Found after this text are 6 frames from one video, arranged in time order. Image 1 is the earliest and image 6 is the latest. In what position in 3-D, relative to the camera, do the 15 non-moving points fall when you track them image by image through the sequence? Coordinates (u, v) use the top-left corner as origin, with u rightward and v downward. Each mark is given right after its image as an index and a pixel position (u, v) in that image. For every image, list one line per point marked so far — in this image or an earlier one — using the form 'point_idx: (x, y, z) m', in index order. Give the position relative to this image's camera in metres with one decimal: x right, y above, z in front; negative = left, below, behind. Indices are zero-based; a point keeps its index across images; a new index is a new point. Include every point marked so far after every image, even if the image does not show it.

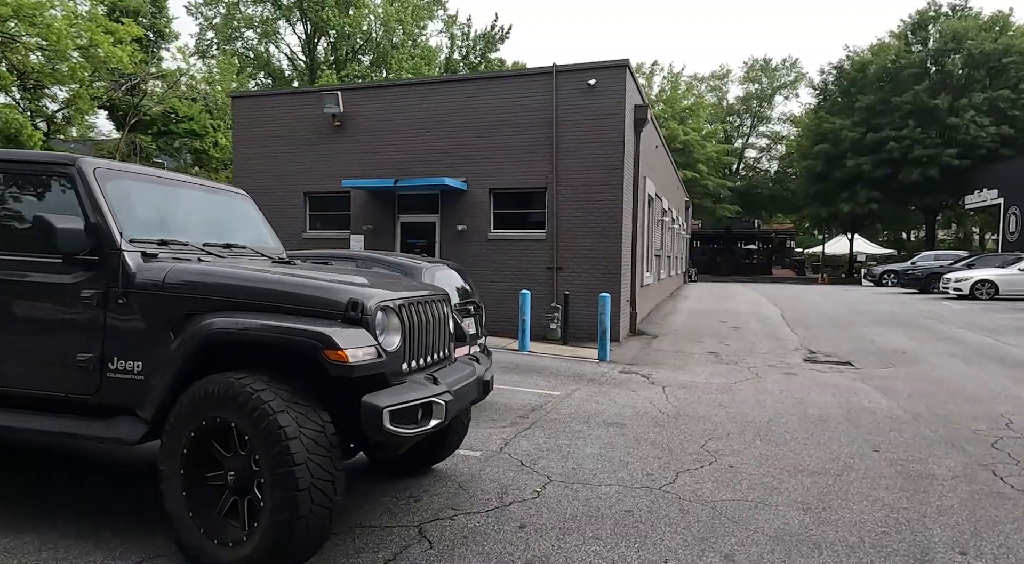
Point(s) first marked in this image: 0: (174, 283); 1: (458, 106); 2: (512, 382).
0: (-1.7, 0.0, +3.4) m
1: (-1.1, +3.4, +13.2) m
2: (0.0, -1.2, +8.5) m
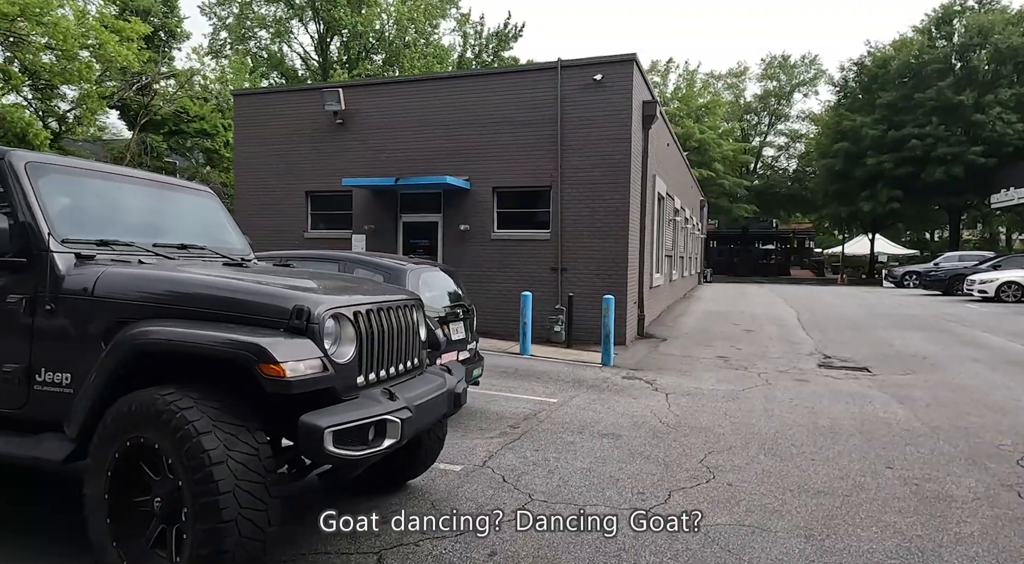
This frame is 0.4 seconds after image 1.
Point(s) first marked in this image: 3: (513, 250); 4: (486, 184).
0: (-1.9, 0.0, +3.1) m
1: (-1.0, +3.4, +12.9) m
2: (0.0, -1.3, +8.2) m
3: (0.0, +0.6, +12.6) m
4: (-0.5, +1.8, +12.8) m
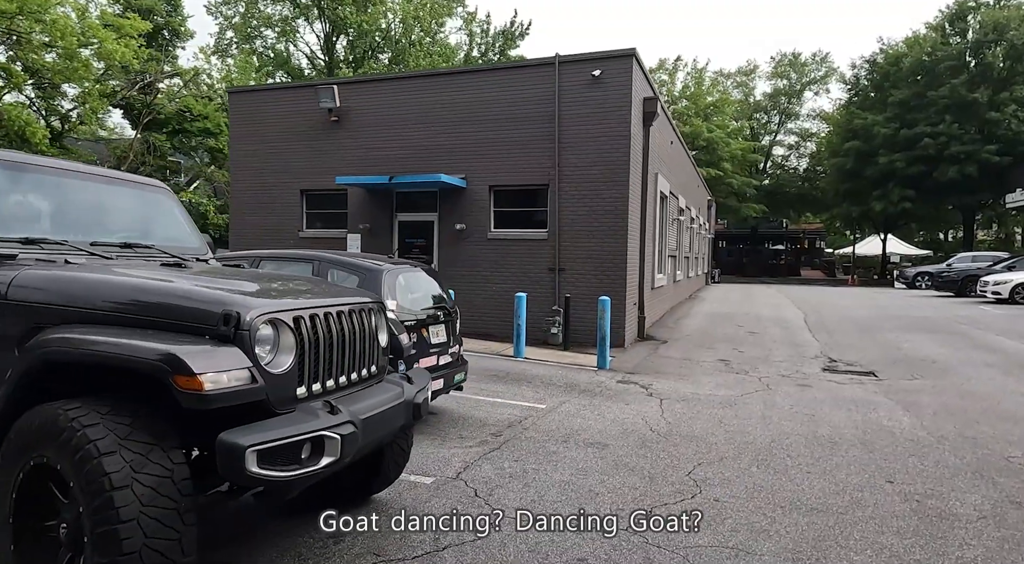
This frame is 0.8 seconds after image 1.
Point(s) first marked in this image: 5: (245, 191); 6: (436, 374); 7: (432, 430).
0: (-2.1, 0.0, +2.9) m
1: (-1.0, +3.4, +12.7) m
2: (-0.2, -1.3, +7.9) m
3: (-0.1, +0.6, +12.3) m
4: (-0.6, +1.8, +12.5) m
5: (-5.6, +1.9, +14.2) m
6: (-0.7, -0.8, +6.0) m
7: (-0.7, -1.3, +6.0) m
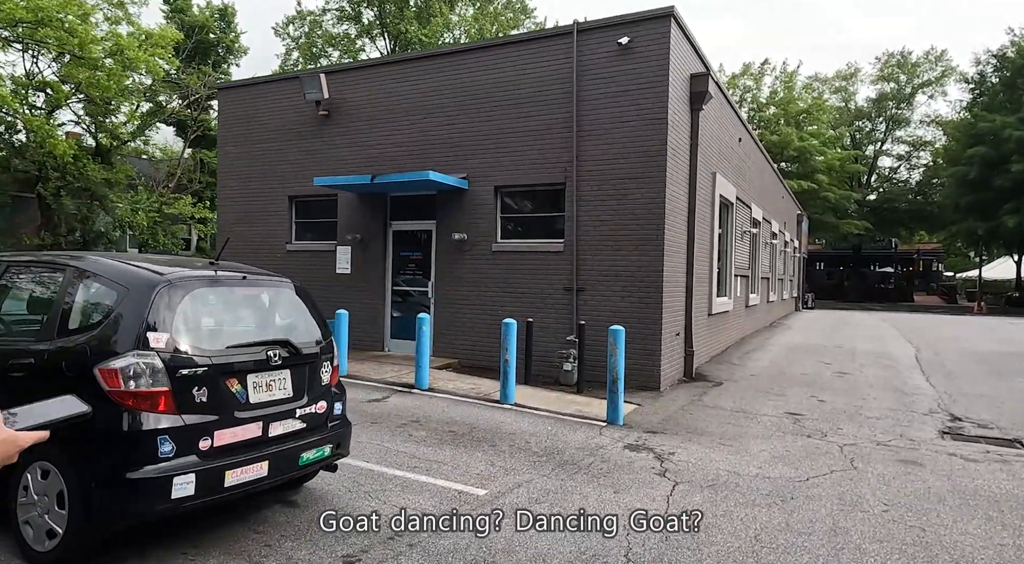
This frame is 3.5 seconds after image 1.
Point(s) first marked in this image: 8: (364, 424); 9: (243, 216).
0: (-3.2, 0.0, +0.8) m
1: (-0.8, +3.0, +10.4) m
2: (-0.6, -1.5, +5.4) m
3: (+0.1, +0.2, +9.9) m
4: (-0.4, +1.5, +10.2) m
5: (-5.2, +1.5, +12.5) m
6: (-1.4, -0.9, +3.6) m
7: (-1.4, -1.4, +3.7) m
8: (-1.4, -1.4, +6.4) m
9: (-4.9, +1.2, +12.4) m
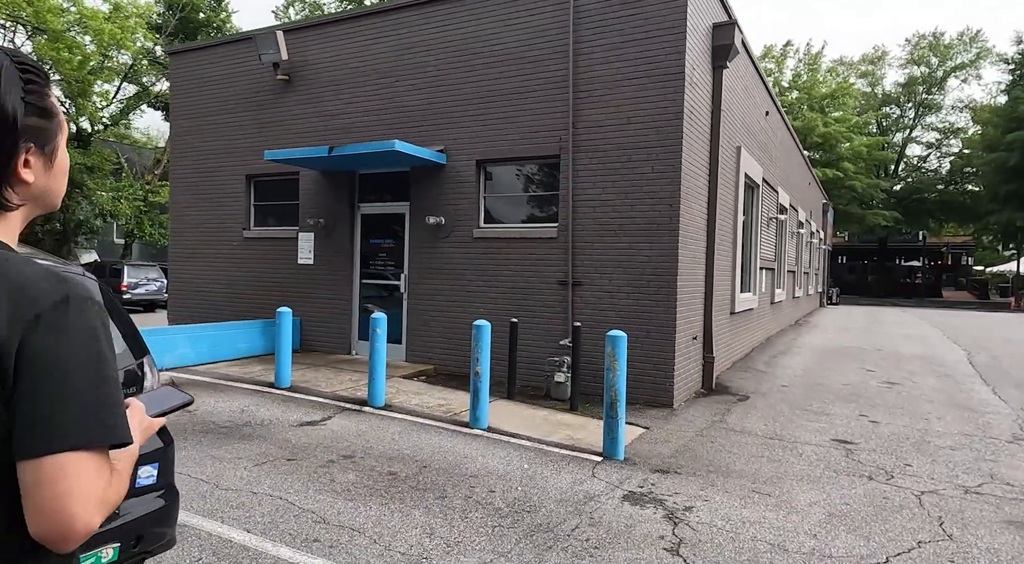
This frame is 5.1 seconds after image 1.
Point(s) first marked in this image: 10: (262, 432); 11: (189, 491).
0: (-3.6, 0.0, -0.8) m
1: (-1.0, +3.1, +8.8) m
2: (-0.9, -1.4, +3.8) m
3: (-0.1, +0.3, +8.2) m
4: (-0.6, +1.6, +8.6) m
5: (-5.3, +1.6, +11.0) m
6: (-1.7, -0.9, +2.1) m
7: (-1.8, -1.4, +2.1) m
8: (-1.7, -1.3, +4.8) m
9: (-5.0, +1.3, +10.9) m
10: (-2.1, -1.2, +5.6) m
11: (-2.0, -1.3, +4.2) m
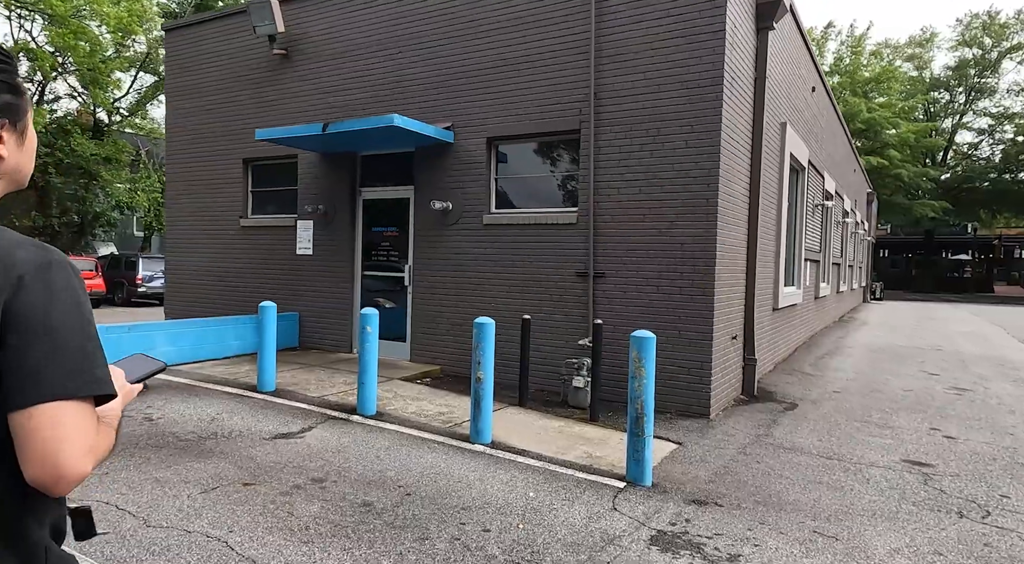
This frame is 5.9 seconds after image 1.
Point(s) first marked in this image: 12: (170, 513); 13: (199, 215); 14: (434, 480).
0: (-3.8, 0.0, -1.5) m
1: (-0.8, +3.2, +7.9) m
2: (-1.0, -1.3, +3.0) m
3: (+0.1, +0.4, +7.3) m
4: (-0.4, +1.7, +7.7) m
5: (-5.0, +1.8, +10.3) m
6: (-1.8, -0.8, +1.2) m
7: (-1.9, -1.3, +1.3) m
8: (-1.7, -1.2, +4.0) m
9: (-4.8, +1.5, +10.2) m
10: (-2.0, -1.2, +4.8) m
11: (-2.0, -1.2, +3.4) m
12: (-1.8, -1.2, +3.6) m
13: (-4.6, +1.0, +10.1) m
14: (-0.5, -1.3, +4.4) m
